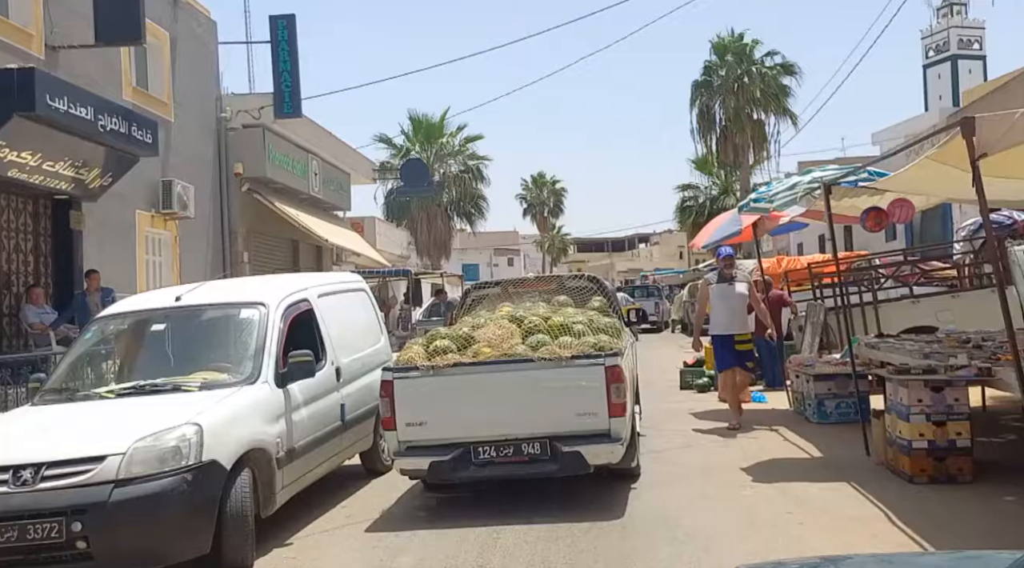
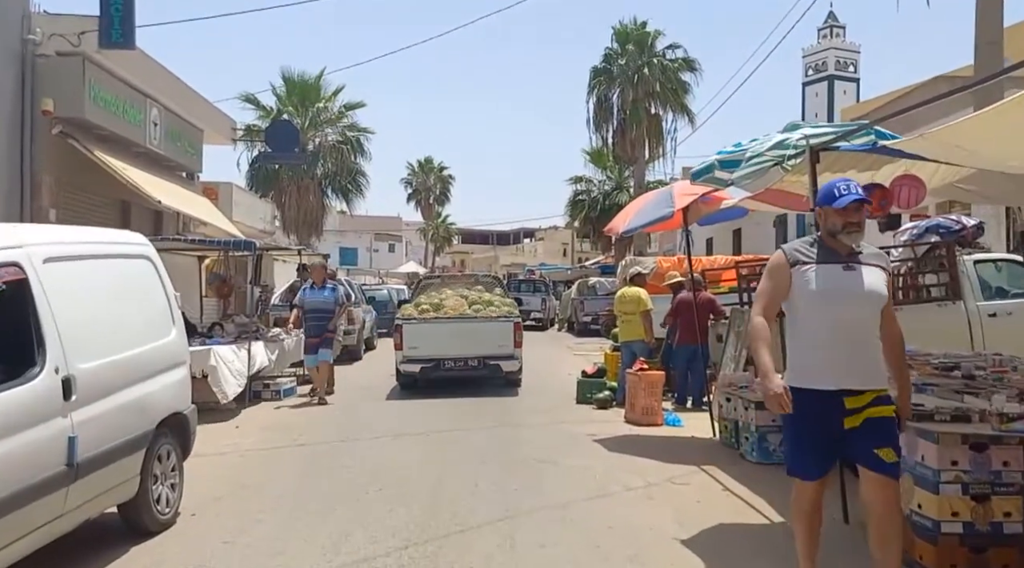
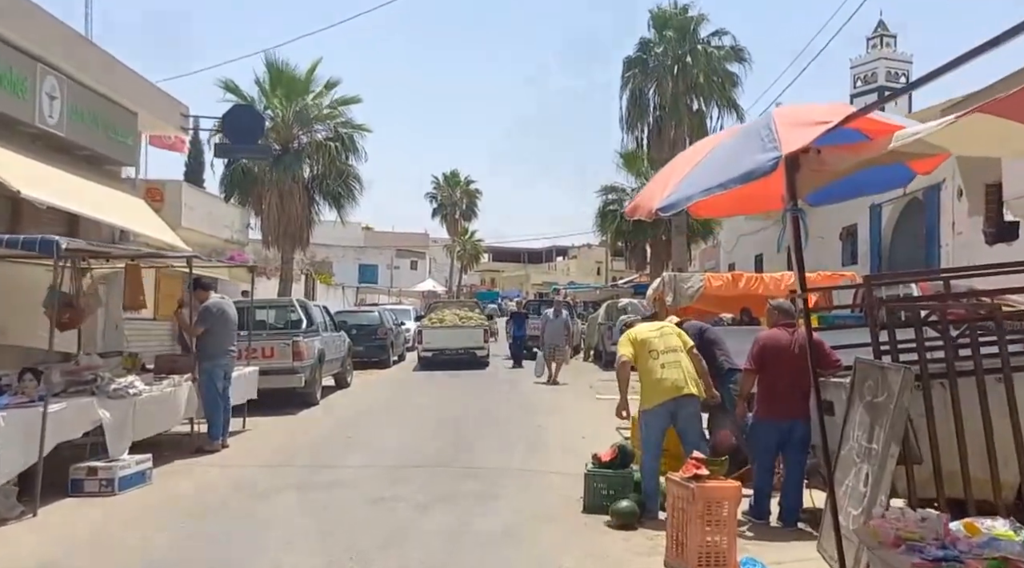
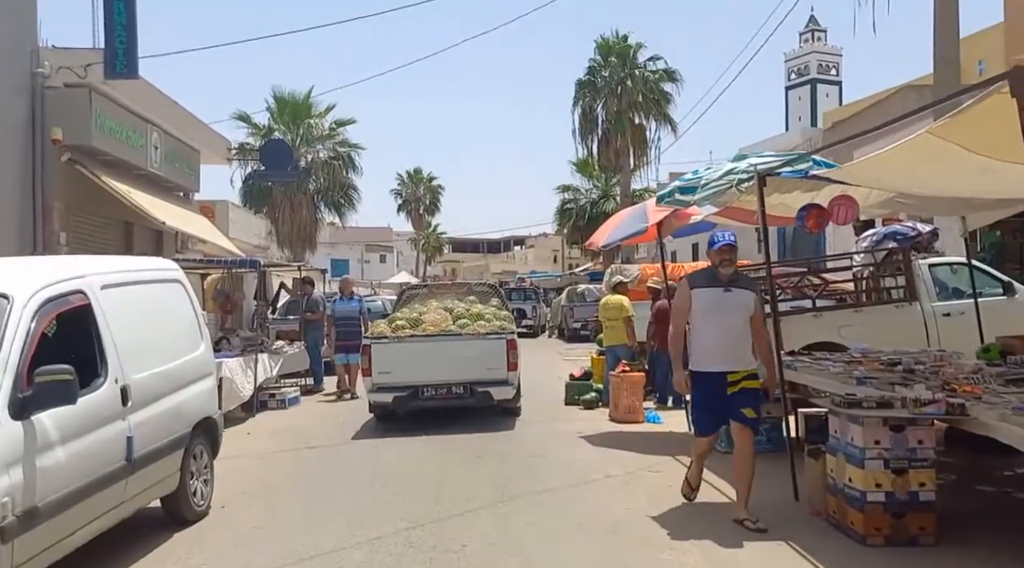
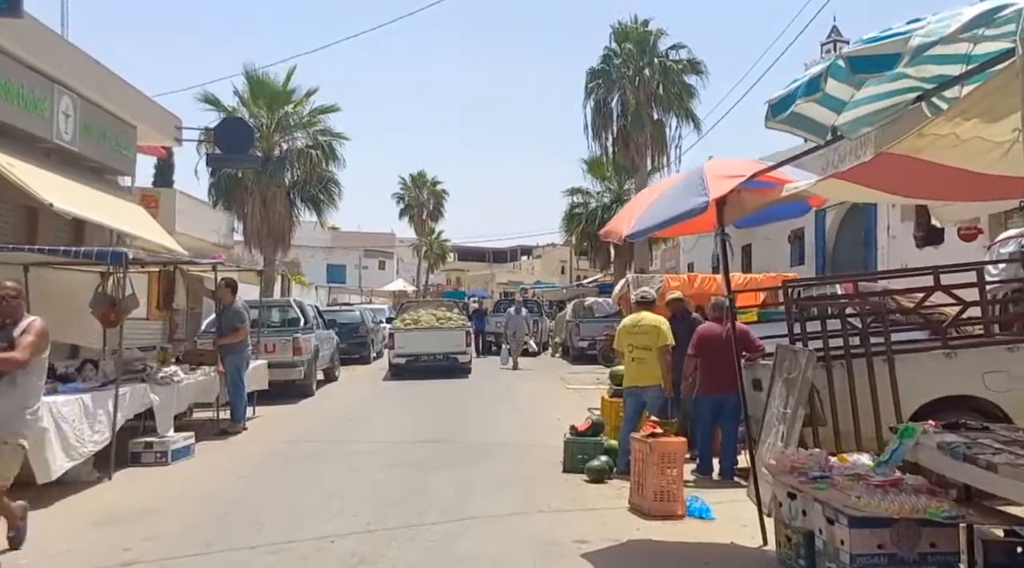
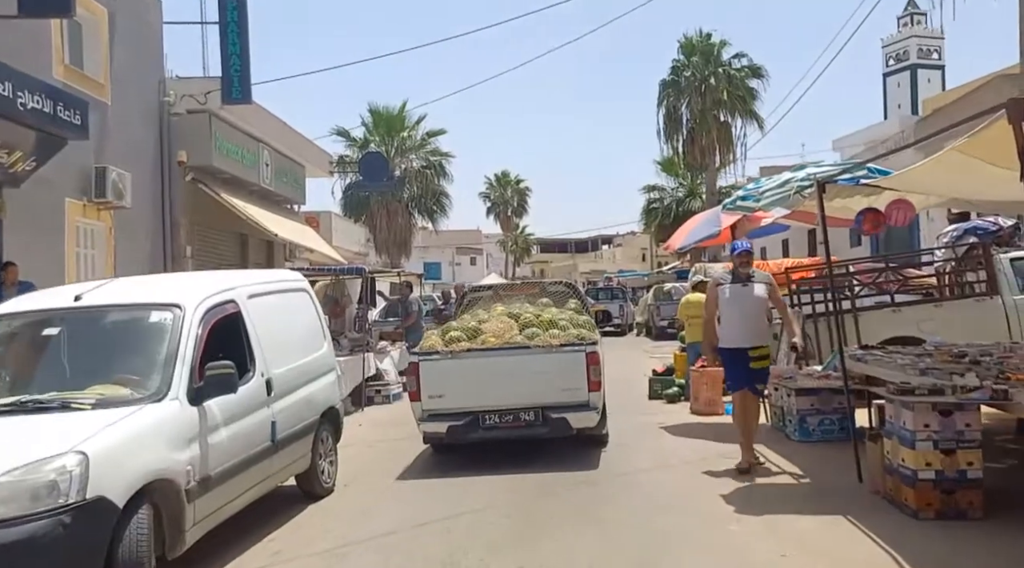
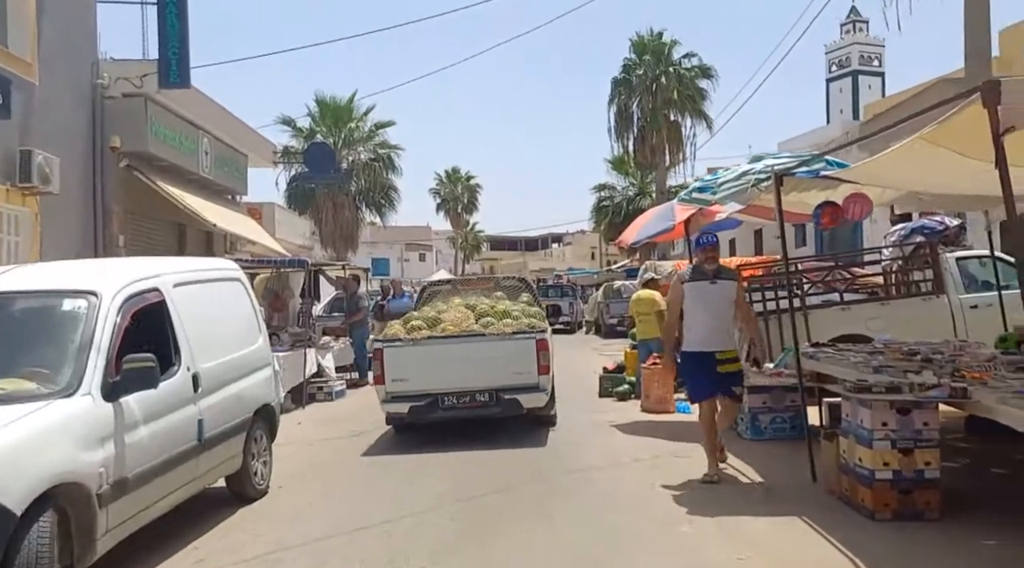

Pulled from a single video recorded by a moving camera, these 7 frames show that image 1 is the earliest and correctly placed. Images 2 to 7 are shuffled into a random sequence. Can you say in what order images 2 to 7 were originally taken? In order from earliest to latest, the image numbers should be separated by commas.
6, 7, 4, 2, 5, 3
